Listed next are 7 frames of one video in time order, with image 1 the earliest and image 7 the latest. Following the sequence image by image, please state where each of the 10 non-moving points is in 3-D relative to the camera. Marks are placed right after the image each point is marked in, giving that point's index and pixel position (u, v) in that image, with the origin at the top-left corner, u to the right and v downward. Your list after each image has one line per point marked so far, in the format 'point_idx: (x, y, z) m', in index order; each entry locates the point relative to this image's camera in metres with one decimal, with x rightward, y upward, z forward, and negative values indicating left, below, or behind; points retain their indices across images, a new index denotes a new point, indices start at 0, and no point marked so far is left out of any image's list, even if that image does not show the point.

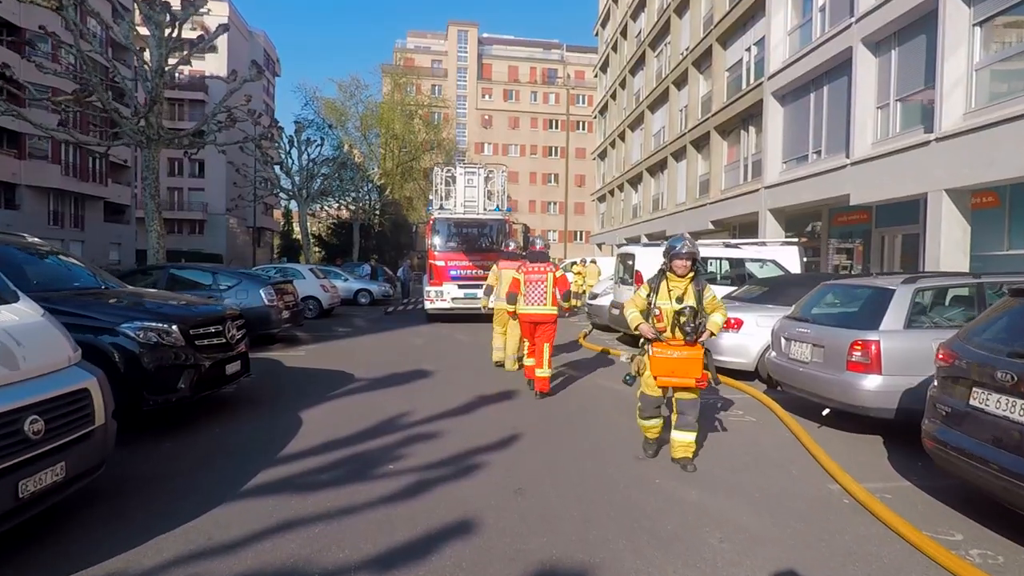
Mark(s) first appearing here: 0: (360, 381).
0: (-1.2, -0.8, +9.7) m
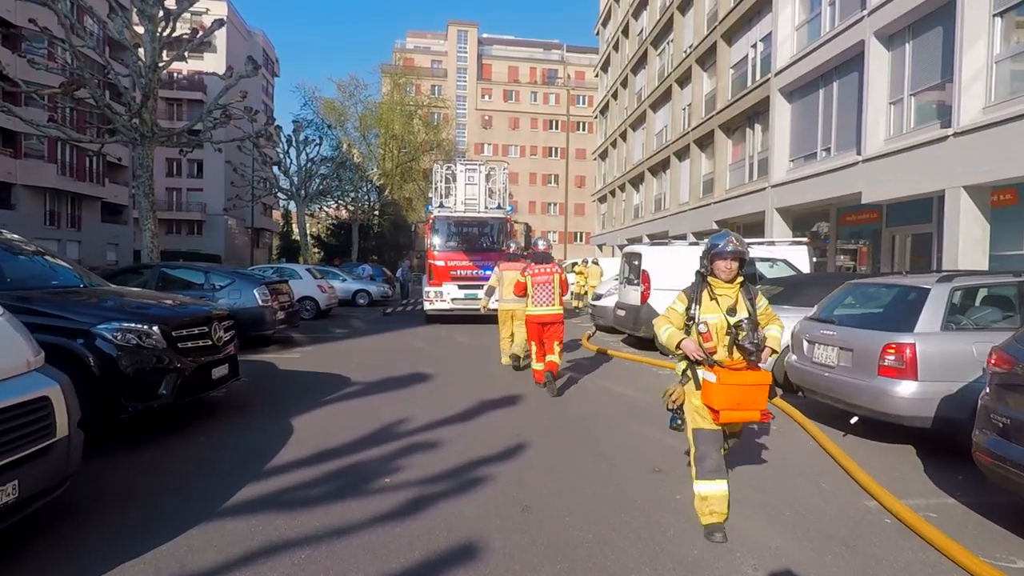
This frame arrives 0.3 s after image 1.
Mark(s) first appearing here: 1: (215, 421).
0: (-1.2, -0.8, +9.3) m
1: (-1.8, -0.8, +7.1) m
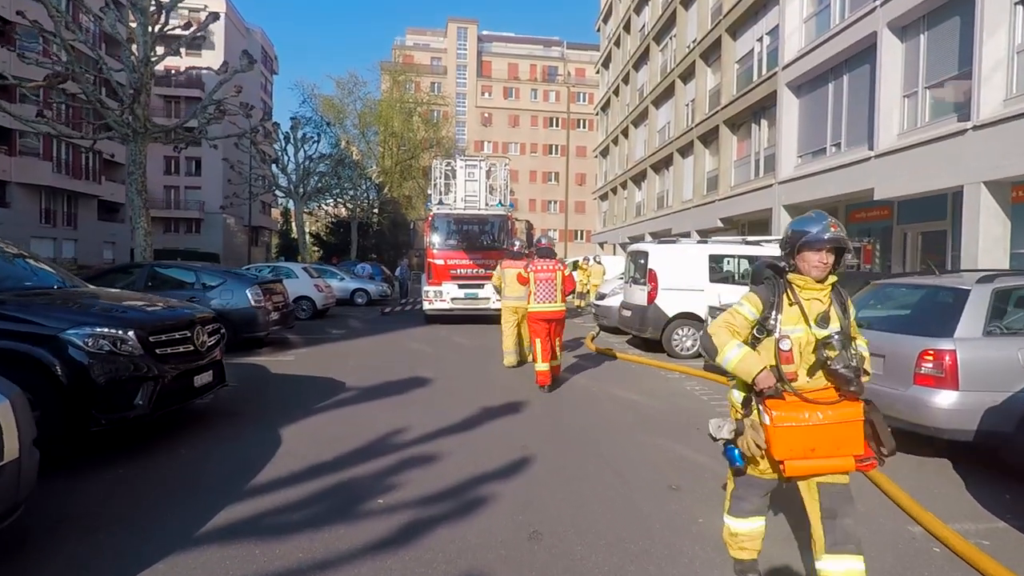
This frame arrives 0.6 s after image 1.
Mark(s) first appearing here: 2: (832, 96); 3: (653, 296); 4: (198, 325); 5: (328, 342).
0: (-1.2, -0.8, +8.9) m
1: (-1.7, -0.8, +6.7) m
2: (+4.4, +2.7, +16.6) m
3: (+1.4, -0.1, +11.6) m
4: (-1.7, -0.2, +6.4) m
5: (-2.2, -0.7, +14.4) m
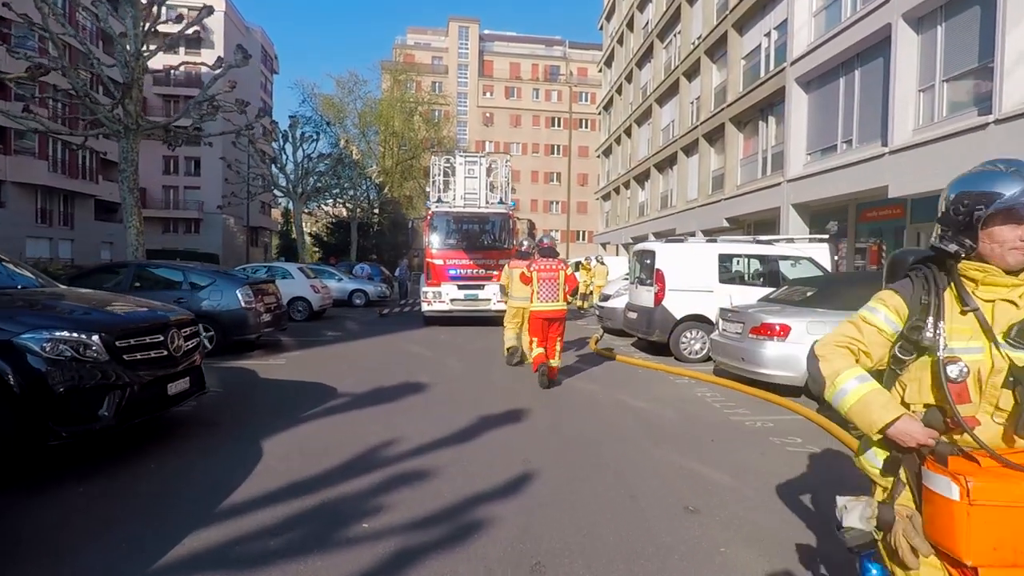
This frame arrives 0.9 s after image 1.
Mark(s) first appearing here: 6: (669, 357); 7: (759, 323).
0: (-1.2, -0.8, +8.4) m
1: (-1.7, -0.8, +6.2) m
2: (+4.4, +2.6, +16.1) m
3: (+1.4, -0.1, +11.1) m
4: (-1.7, -0.2, +6.0) m
5: (-2.2, -0.7, +13.9) m
6: (+1.5, -0.7, +11.8) m
7: (+1.7, -0.2, +8.1) m
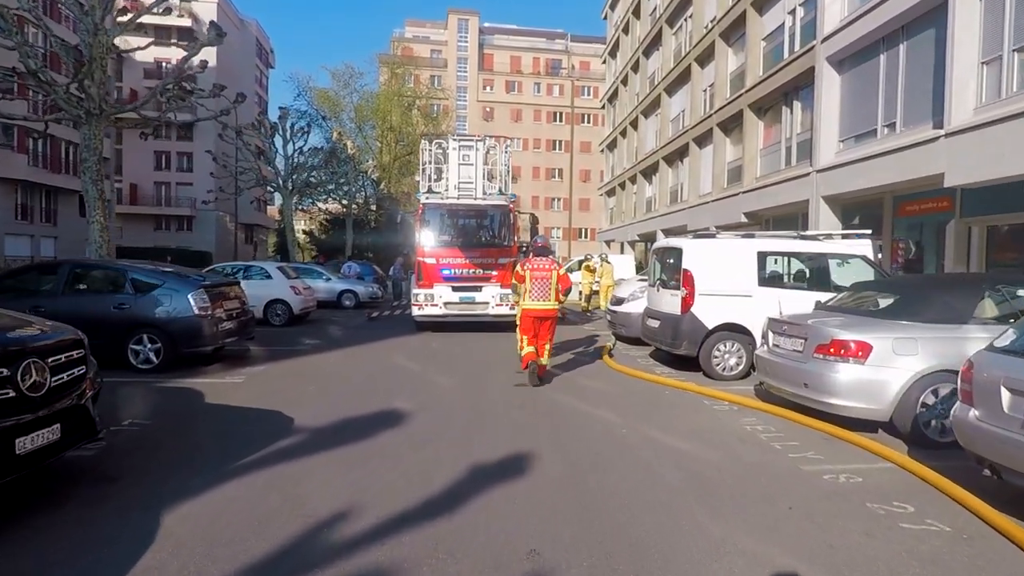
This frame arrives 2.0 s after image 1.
0: (-1.2, -0.8, +6.7) m
1: (-1.7, -0.8, +4.4) m
2: (+4.5, +2.6, +14.4) m
3: (+1.4, -0.1, +9.4) m
4: (-1.7, -0.2, +4.2) m
5: (-2.2, -0.7, +12.2) m
6: (+1.5, -0.7, +10.0) m
7: (+1.7, -0.3, +6.3) m
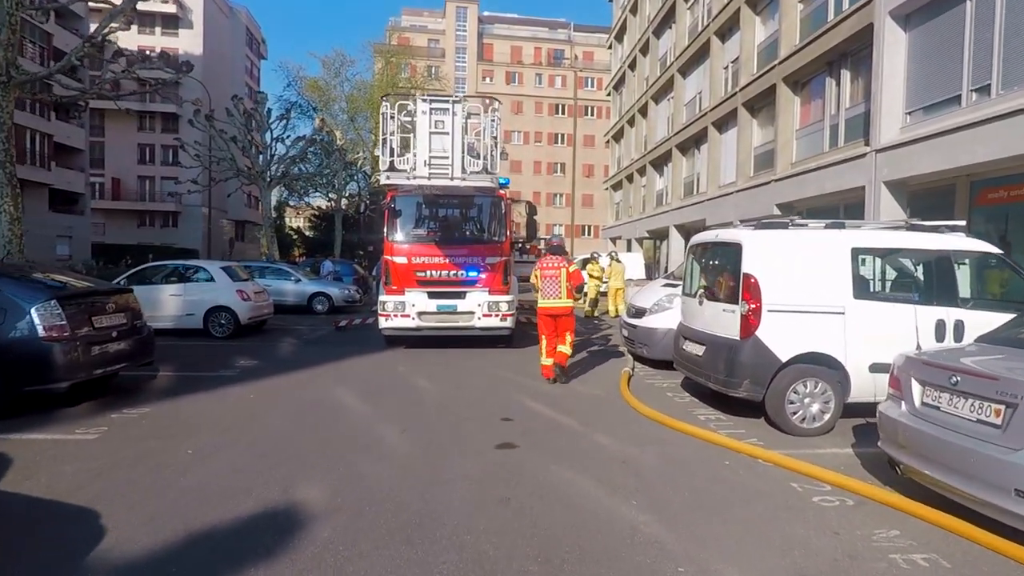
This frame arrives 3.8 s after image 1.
0: (-1.3, -0.9, +3.7) m
1: (-1.8, -0.9, +1.5) m
2: (+4.4, +2.6, +11.4) m
3: (+1.3, -0.2, +6.4) m
4: (-1.8, -0.3, +1.3) m
5: (-2.3, -0.7, +9.2) m
6: (+1.4, -0.8, +7.1) m
7: (+1.6, -0.3, +3.4) m
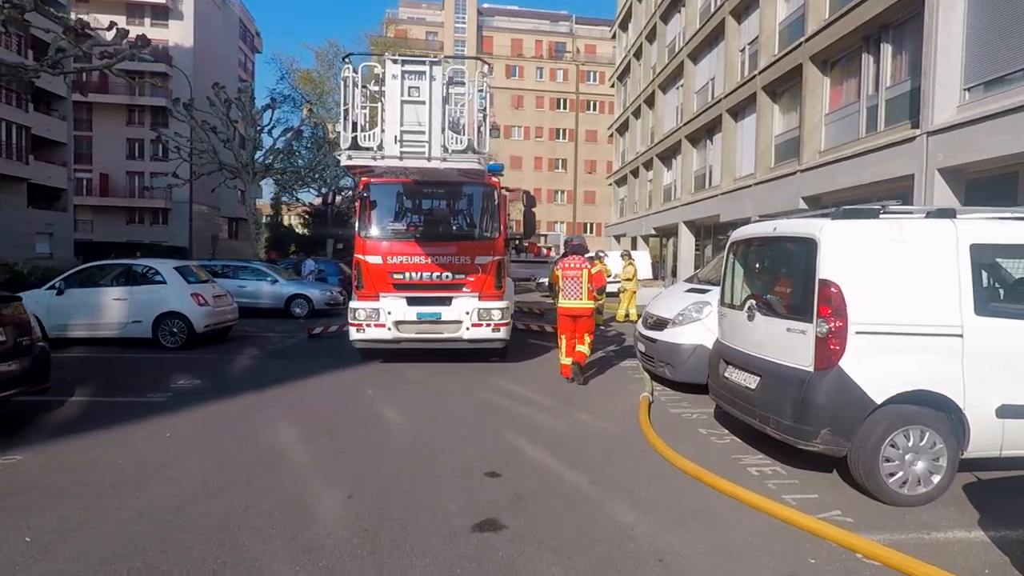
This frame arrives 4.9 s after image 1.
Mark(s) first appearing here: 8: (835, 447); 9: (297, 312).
0: (-1.3, -0.9, +1.9) m
1: (-1.9, -1.0, -0.3) m
2: (+4.3, +2.5, +9.6) m
3: (+1.2, -0.2, +4.6) m
4: (-1.8, -0.4, -0.5) m
5: (-2.3, -0.8, +7.4) m
6: (+1.4, -0.8, +5.3) m
7: (+1.5, -0.4, +1.6) m
8: (+1.3, -0.6, +4.7) m
9: (-3.2, -0.4, +17.9) m
